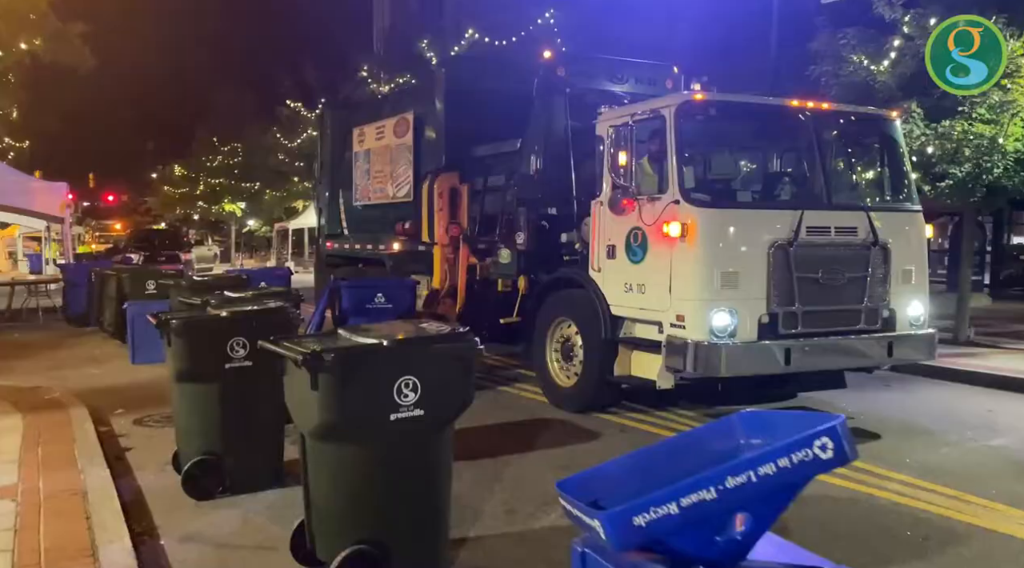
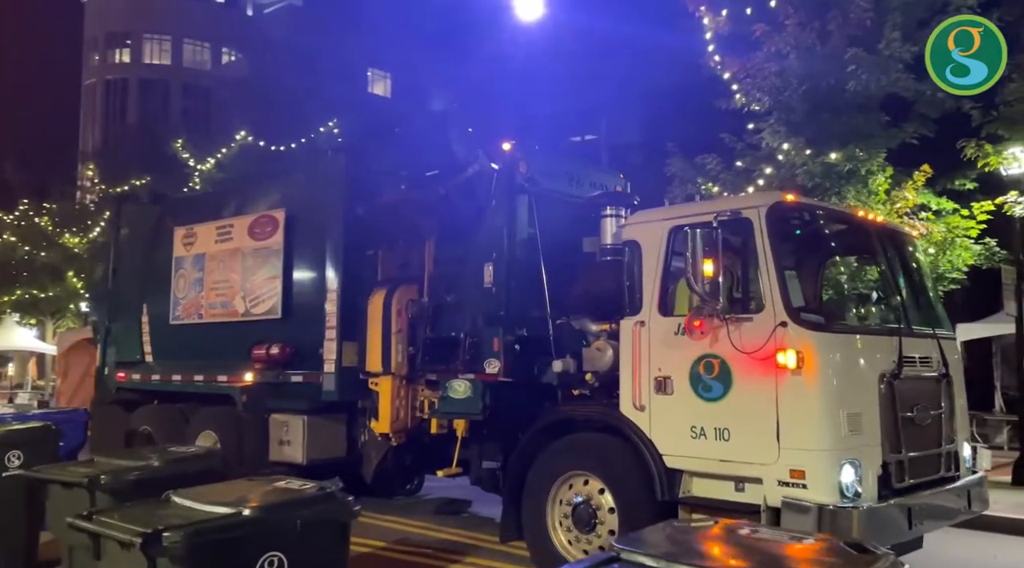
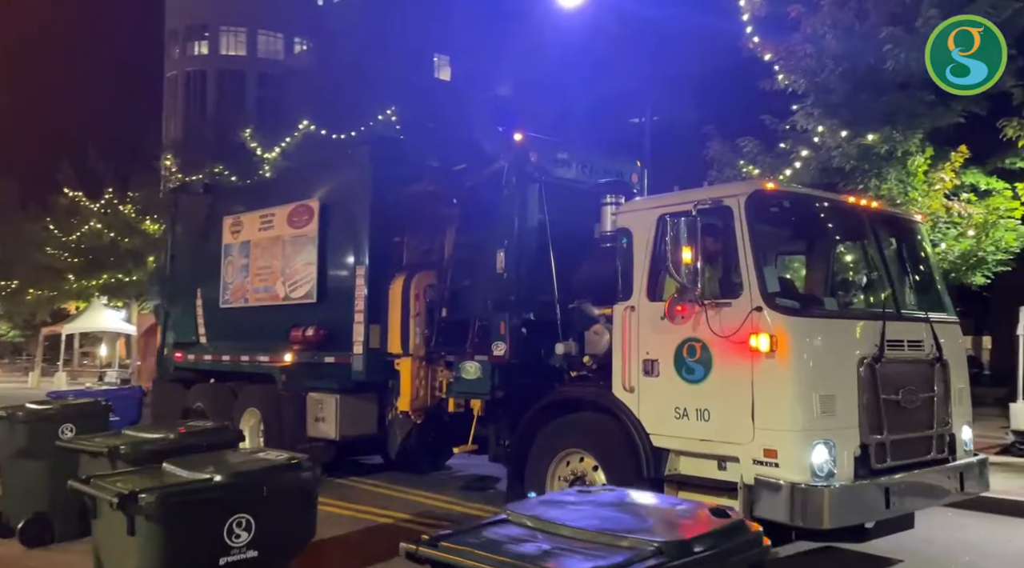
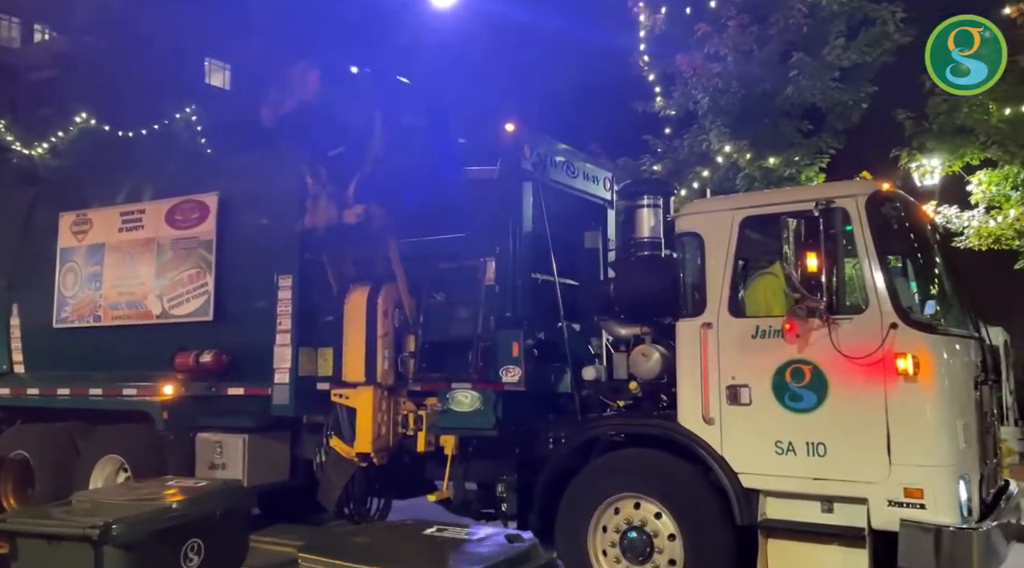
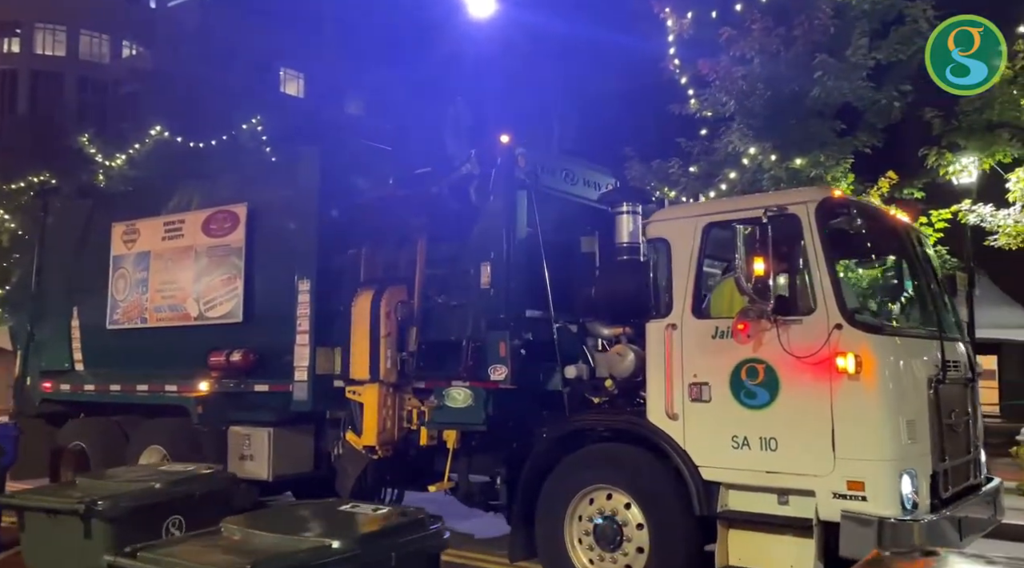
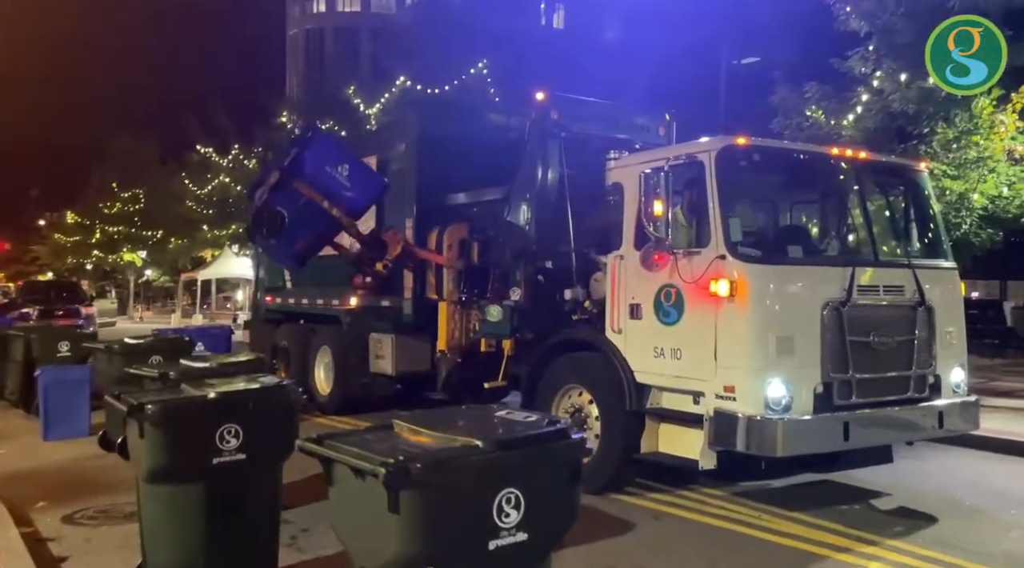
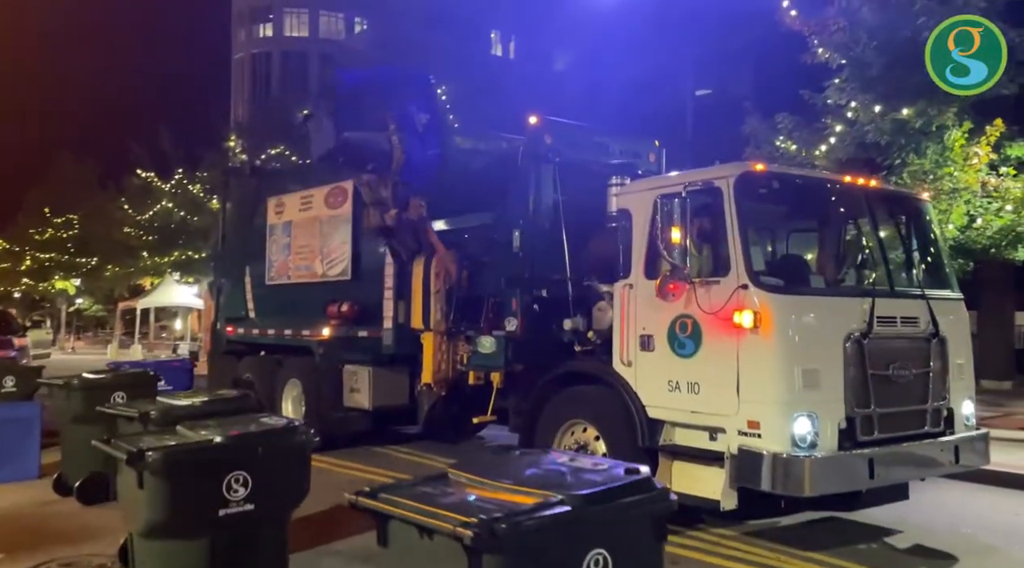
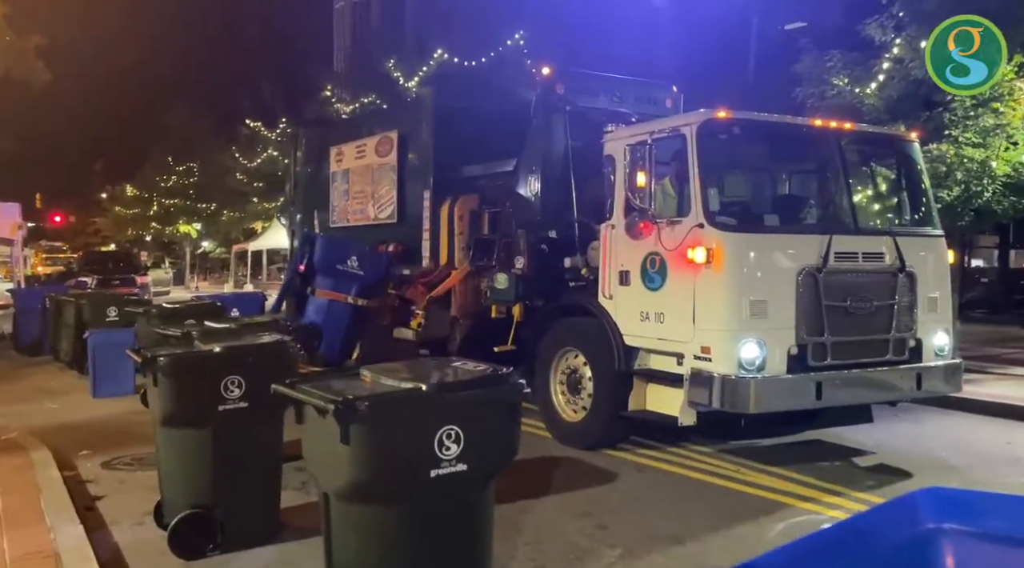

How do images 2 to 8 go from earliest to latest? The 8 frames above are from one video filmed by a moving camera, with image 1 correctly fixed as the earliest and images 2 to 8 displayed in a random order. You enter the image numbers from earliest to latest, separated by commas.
8, 6, 7, 3, 2, 5, 4
